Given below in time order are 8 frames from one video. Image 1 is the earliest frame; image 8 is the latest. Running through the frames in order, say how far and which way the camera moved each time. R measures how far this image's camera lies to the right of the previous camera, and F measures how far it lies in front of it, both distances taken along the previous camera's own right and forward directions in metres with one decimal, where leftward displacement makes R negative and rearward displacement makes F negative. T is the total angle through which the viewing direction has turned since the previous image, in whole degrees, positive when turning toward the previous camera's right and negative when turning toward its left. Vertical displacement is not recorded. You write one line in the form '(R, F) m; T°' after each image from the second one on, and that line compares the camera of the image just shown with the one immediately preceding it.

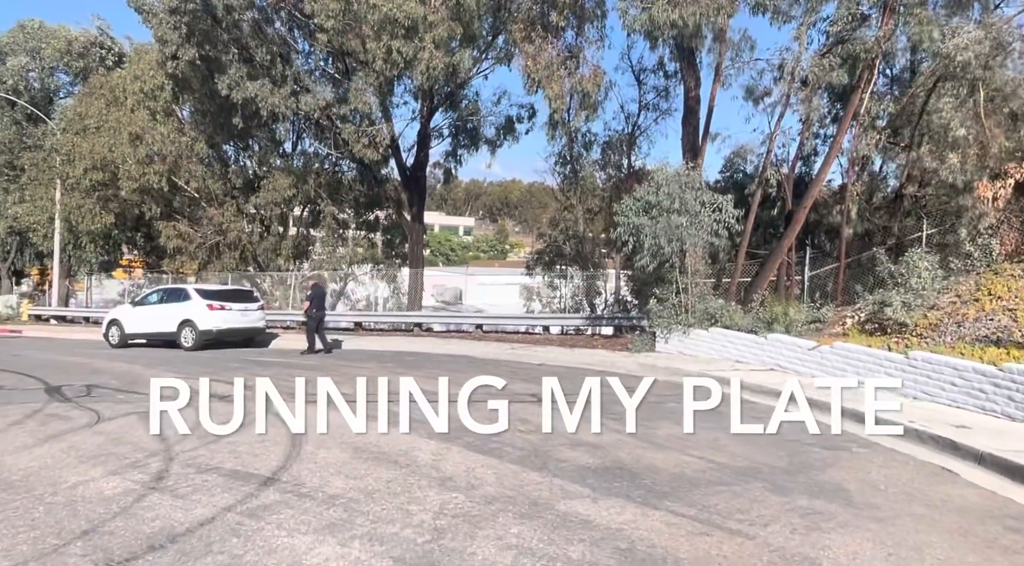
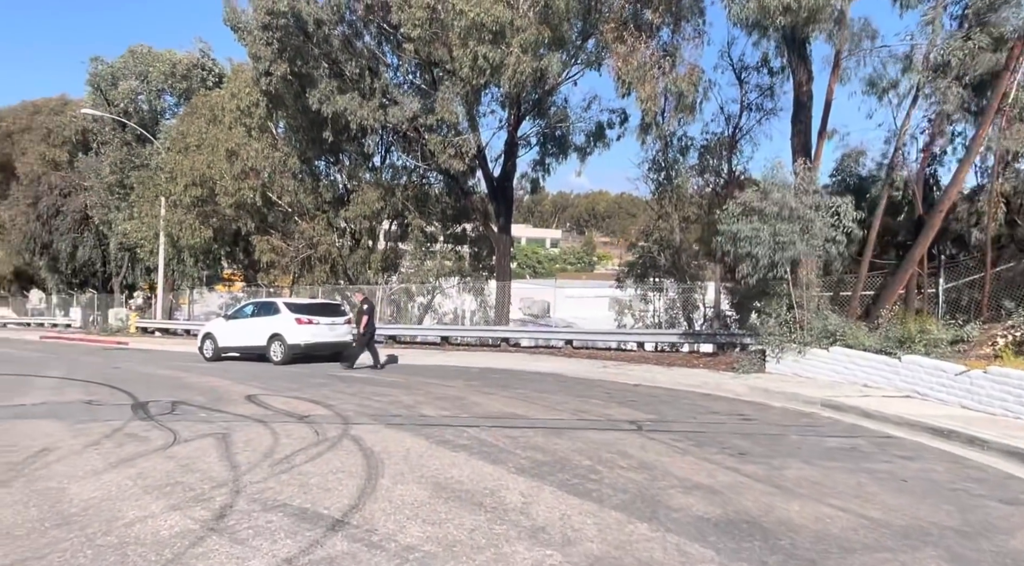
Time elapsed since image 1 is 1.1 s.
(-0.1, +0.9) m; -7°
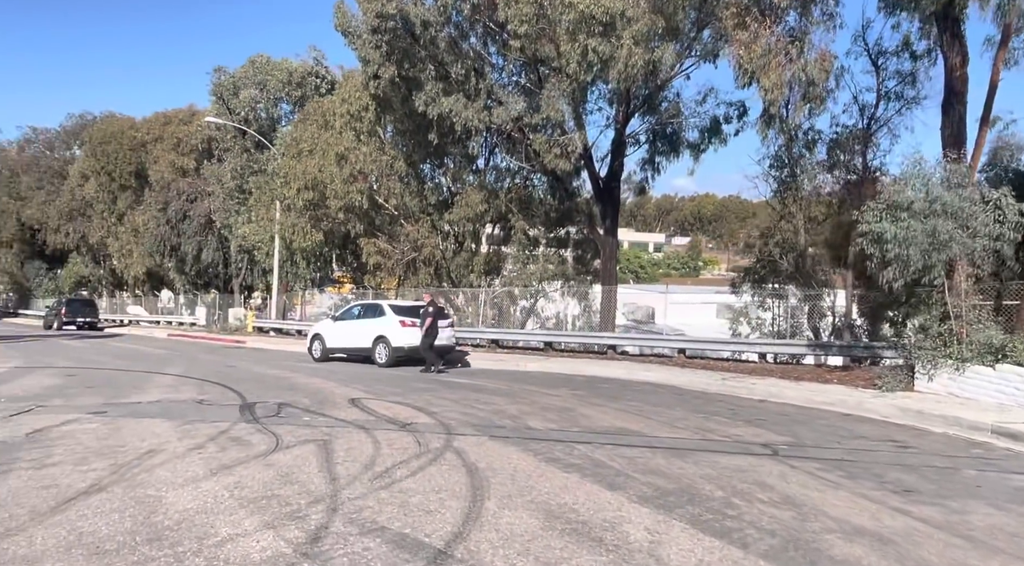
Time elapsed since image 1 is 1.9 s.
(-0.2, +0.7) m; -8°
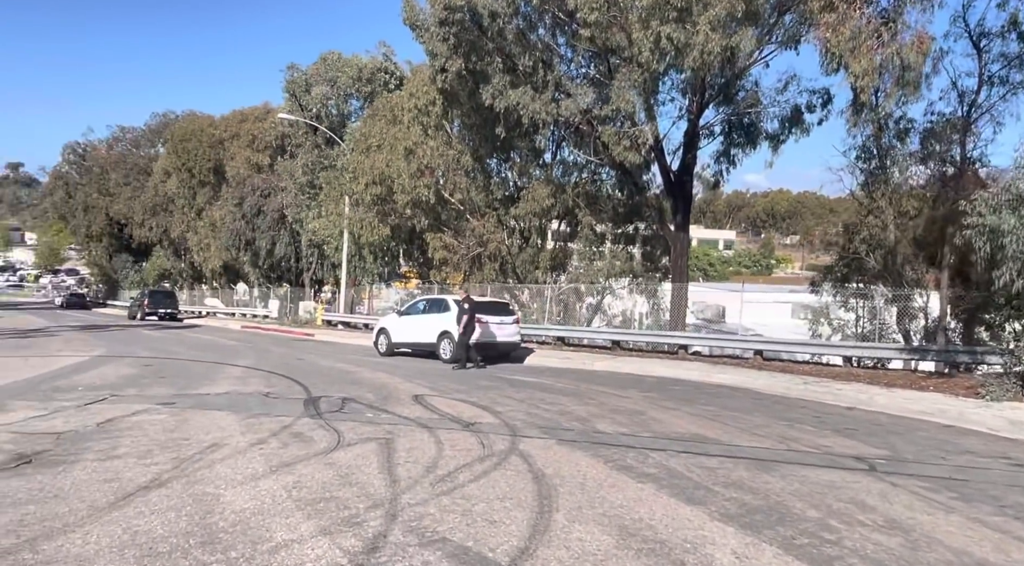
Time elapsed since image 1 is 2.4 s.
(-0.1, +0.4) m; -5°
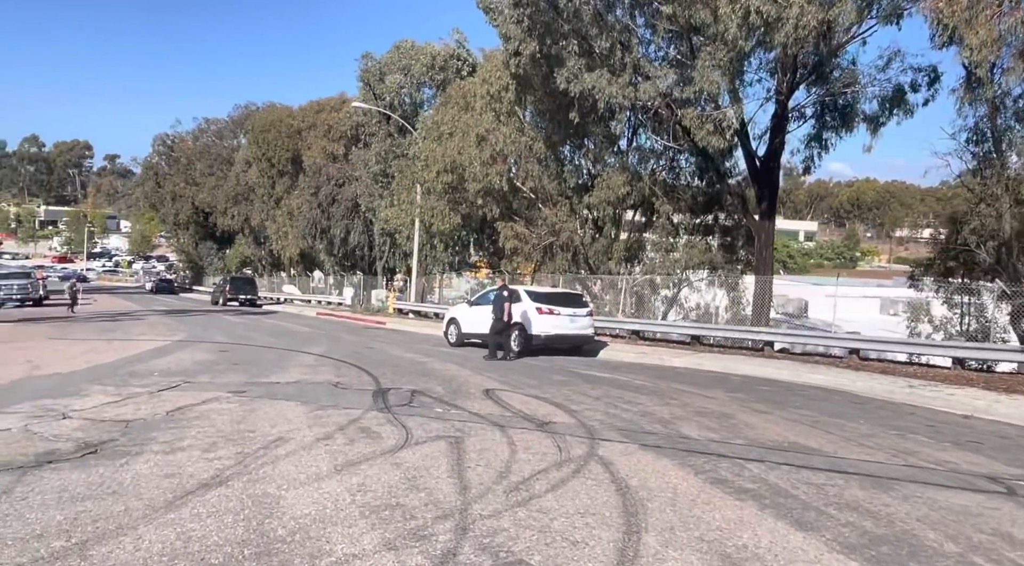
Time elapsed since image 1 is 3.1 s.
(-0.1, +0.6) m; -6°
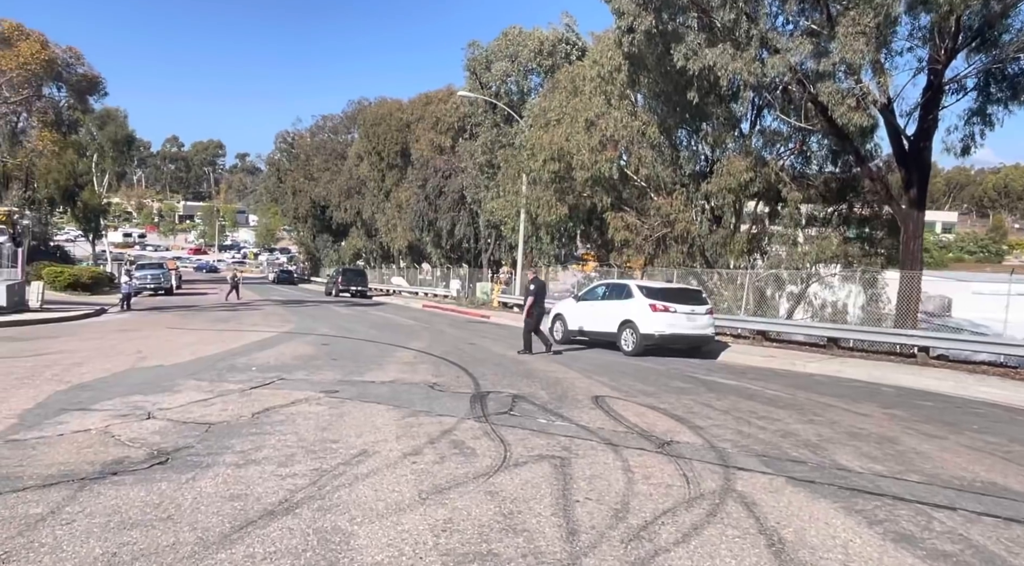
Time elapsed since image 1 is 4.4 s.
(-0.1, +1.0) m; -9°
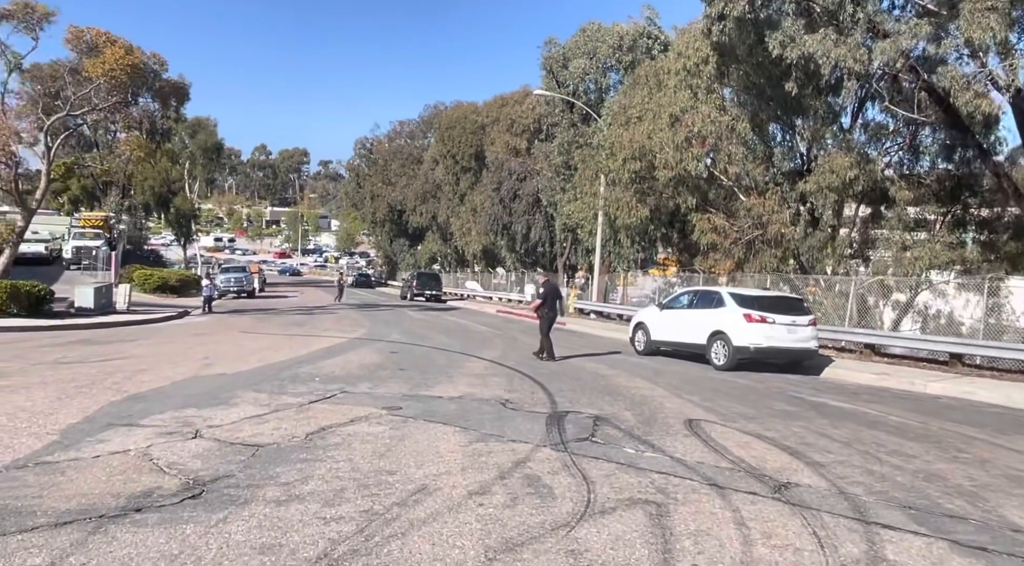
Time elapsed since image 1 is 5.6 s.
(-0.1, +0.9) m; -6°
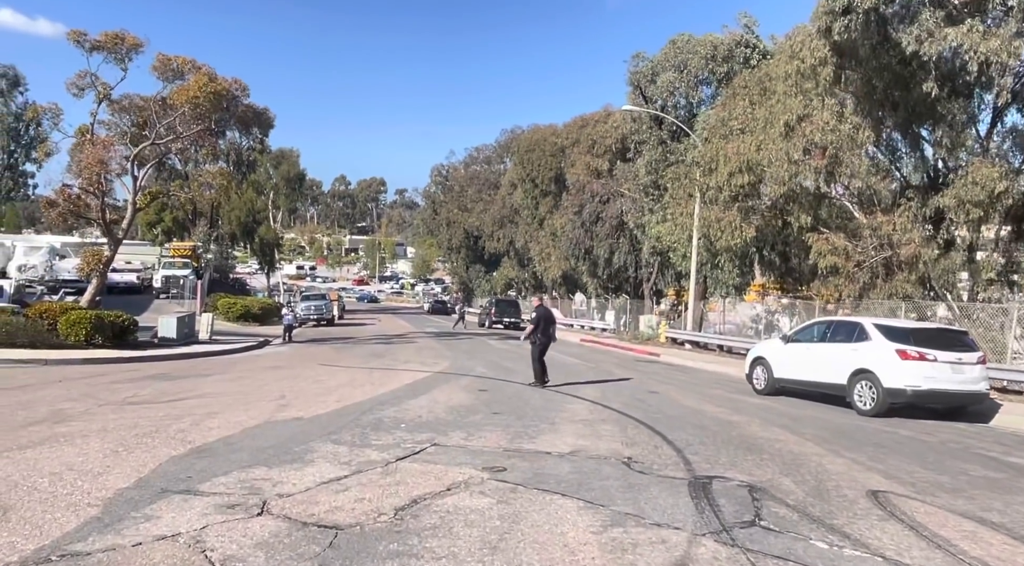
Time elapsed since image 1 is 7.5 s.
(-0.5, +1.4) m; -6°
